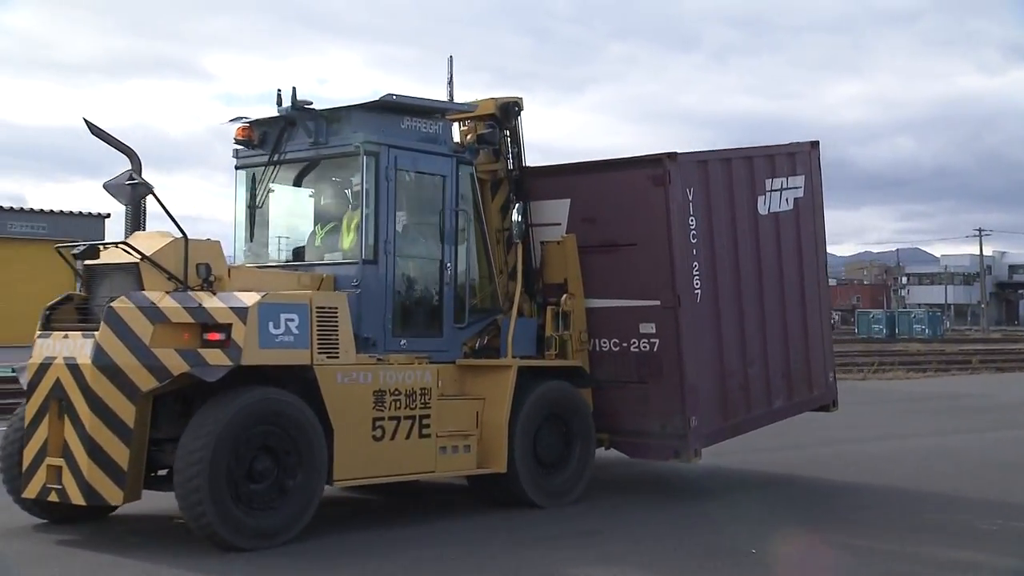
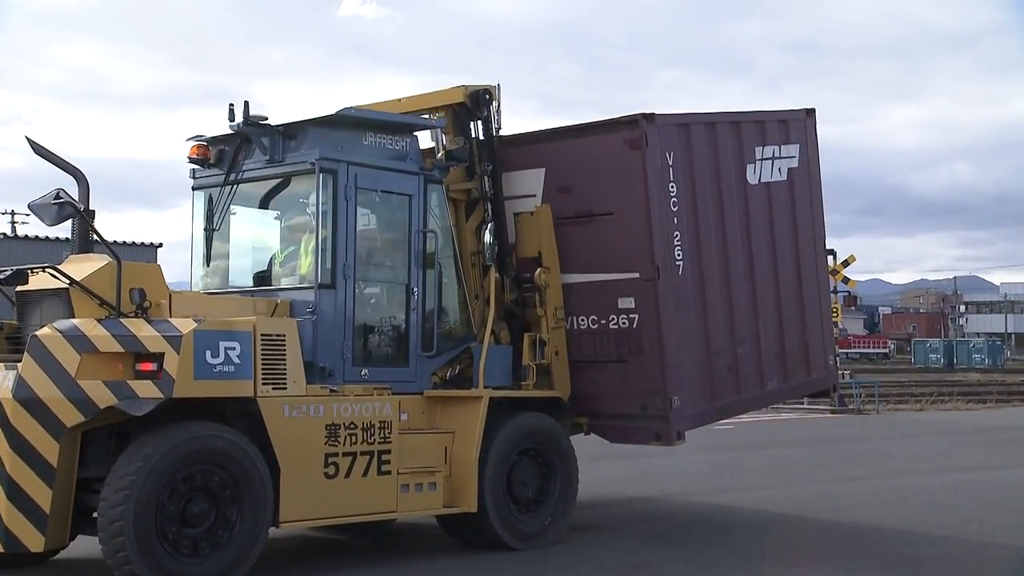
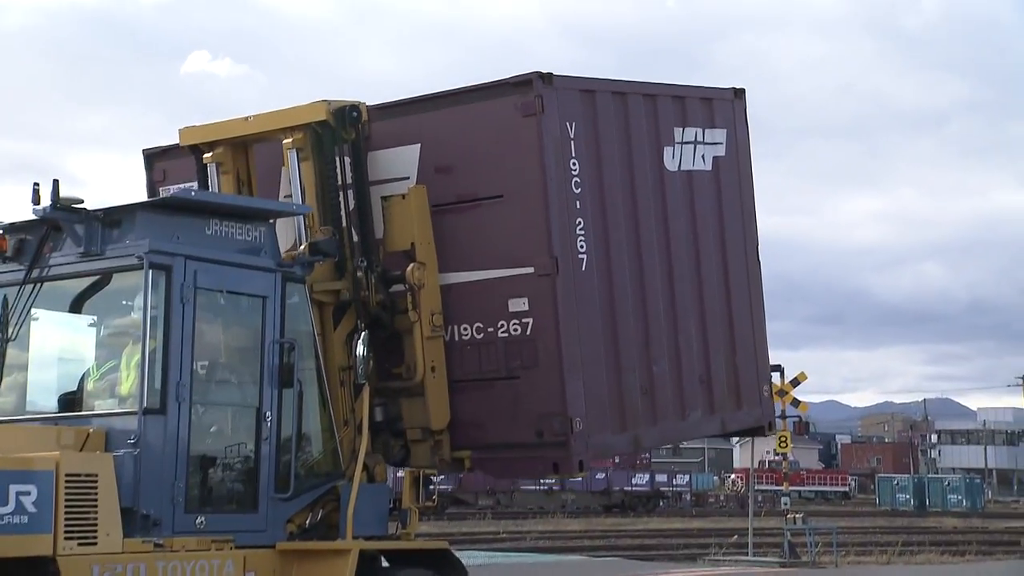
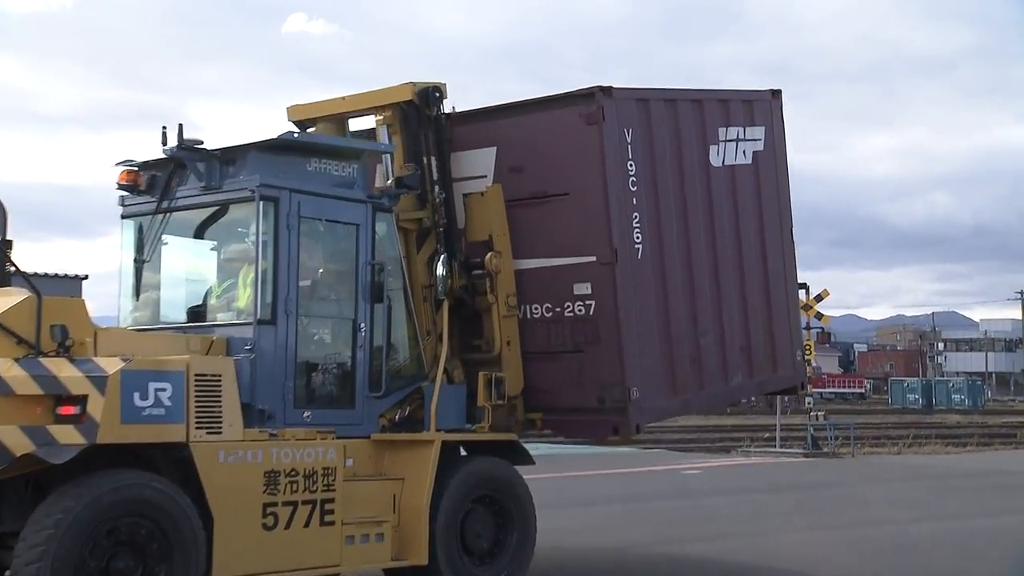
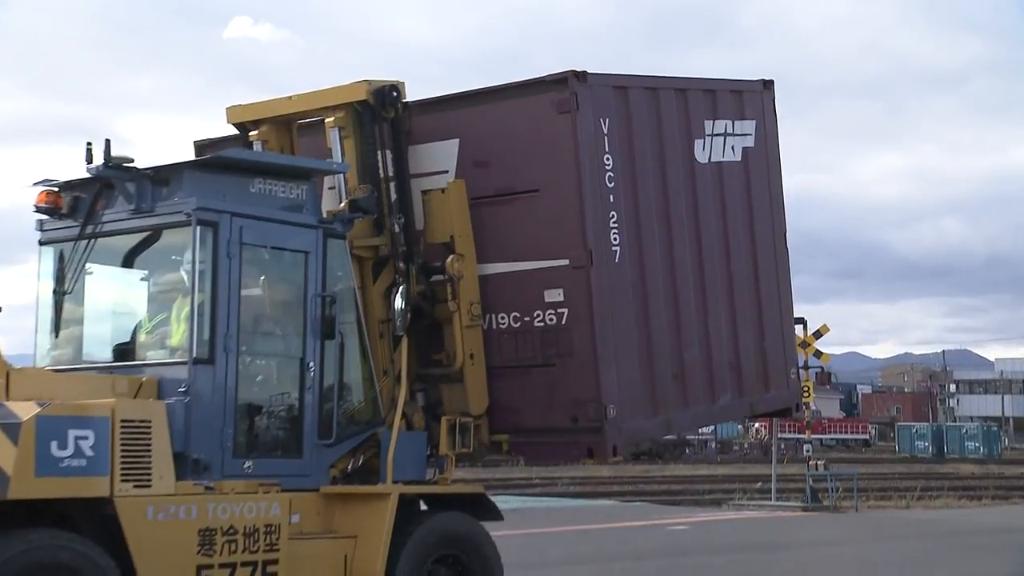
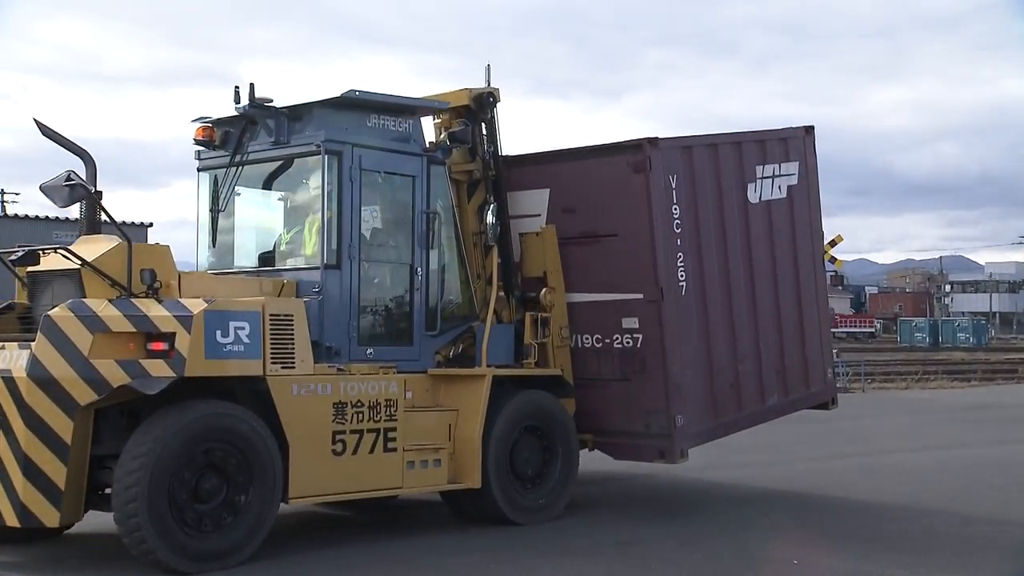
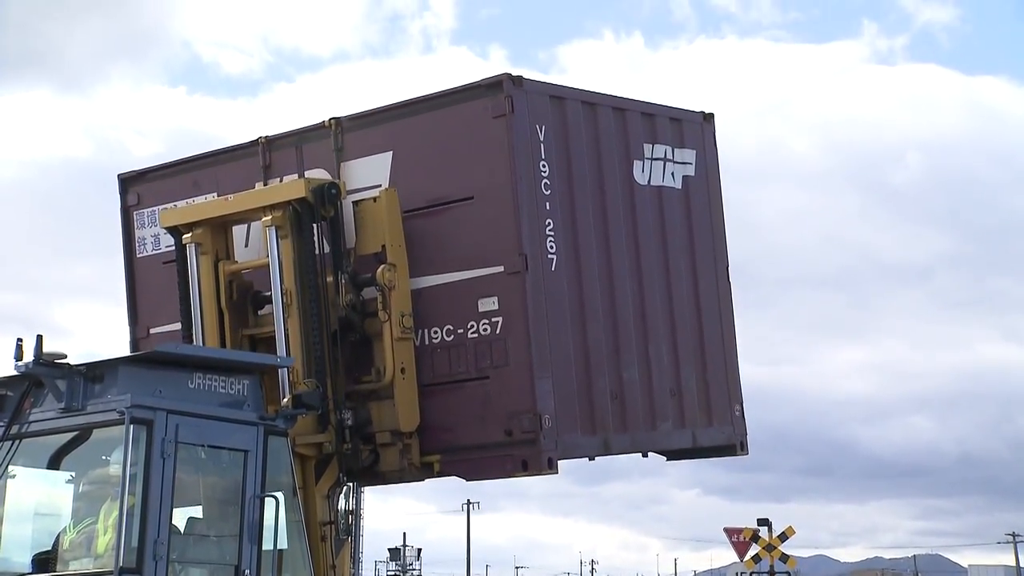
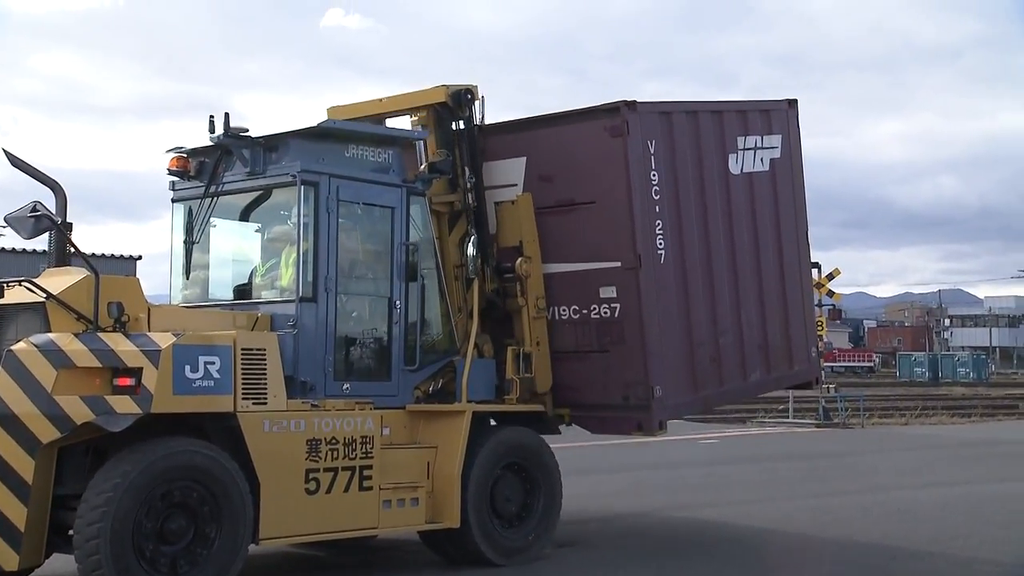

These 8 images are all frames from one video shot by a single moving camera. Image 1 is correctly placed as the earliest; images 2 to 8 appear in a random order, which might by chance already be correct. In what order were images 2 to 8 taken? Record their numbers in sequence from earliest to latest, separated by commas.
6, 2, 8, 4, 5, 3, 7
